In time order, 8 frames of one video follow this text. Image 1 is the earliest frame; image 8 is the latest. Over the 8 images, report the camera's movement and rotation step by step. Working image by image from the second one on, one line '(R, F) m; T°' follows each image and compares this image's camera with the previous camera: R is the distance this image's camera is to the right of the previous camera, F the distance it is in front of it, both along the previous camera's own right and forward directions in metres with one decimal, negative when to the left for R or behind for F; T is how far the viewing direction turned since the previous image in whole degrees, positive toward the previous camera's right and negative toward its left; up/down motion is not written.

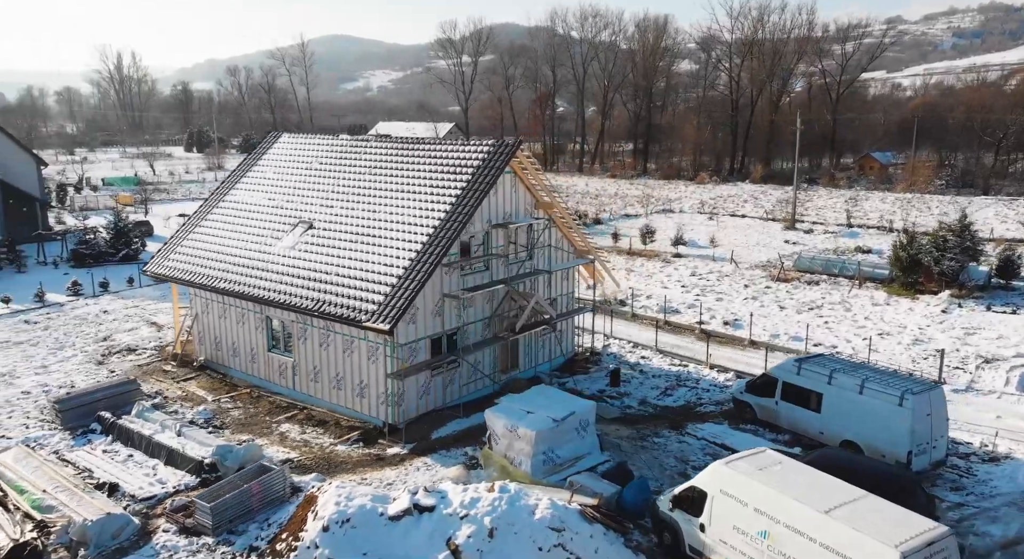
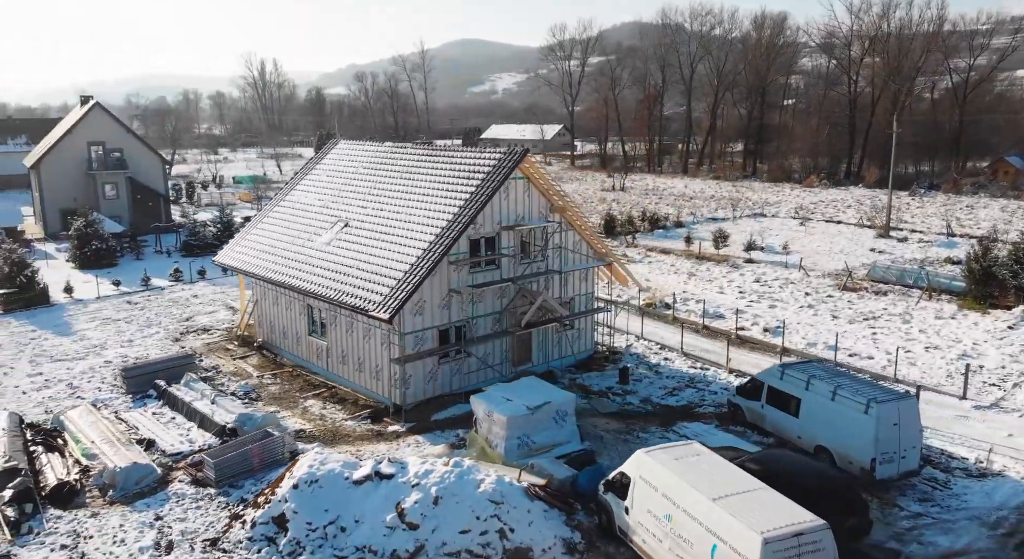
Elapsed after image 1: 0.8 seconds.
(+2.7, -1.0) m; -9°
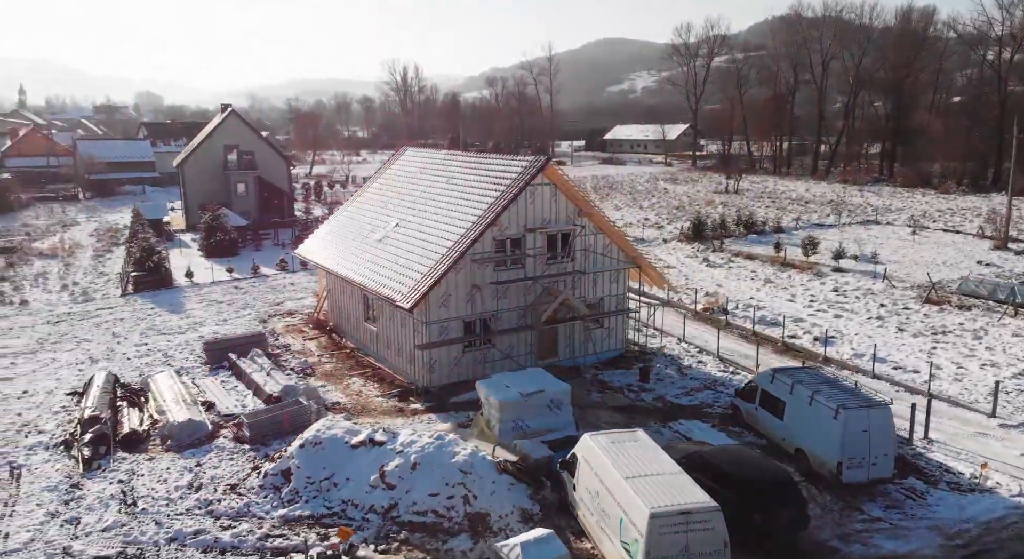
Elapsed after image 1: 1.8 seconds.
(+2.9, -1.3) m; -10°
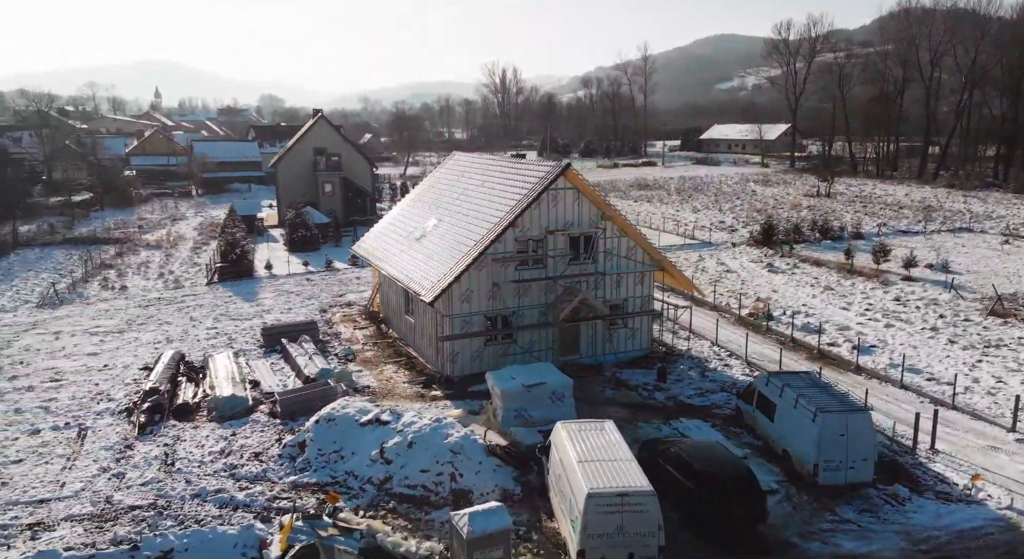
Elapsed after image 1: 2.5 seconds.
(+2.2, -1.0) m; -8°
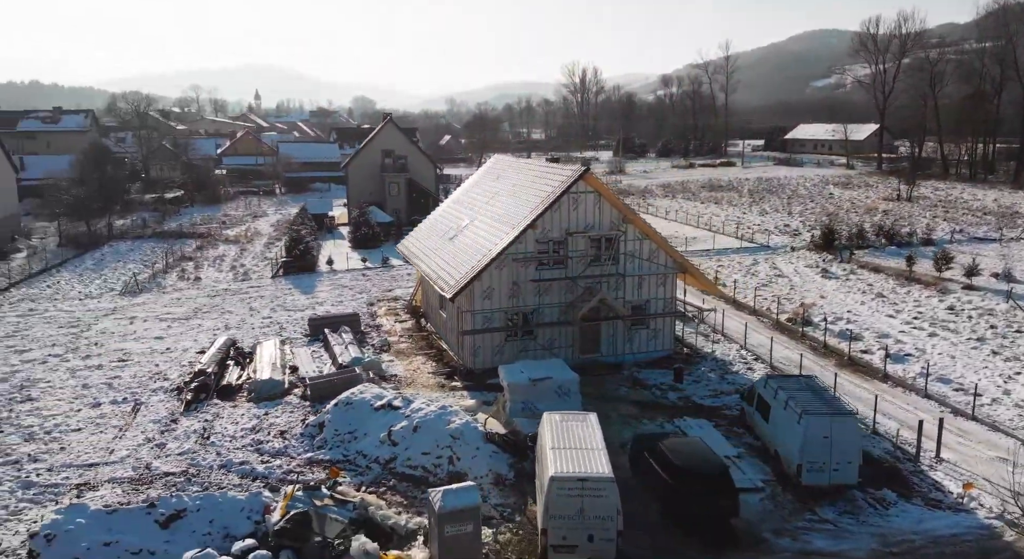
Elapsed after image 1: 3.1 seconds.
(+1.8, -0.9) m; -6°
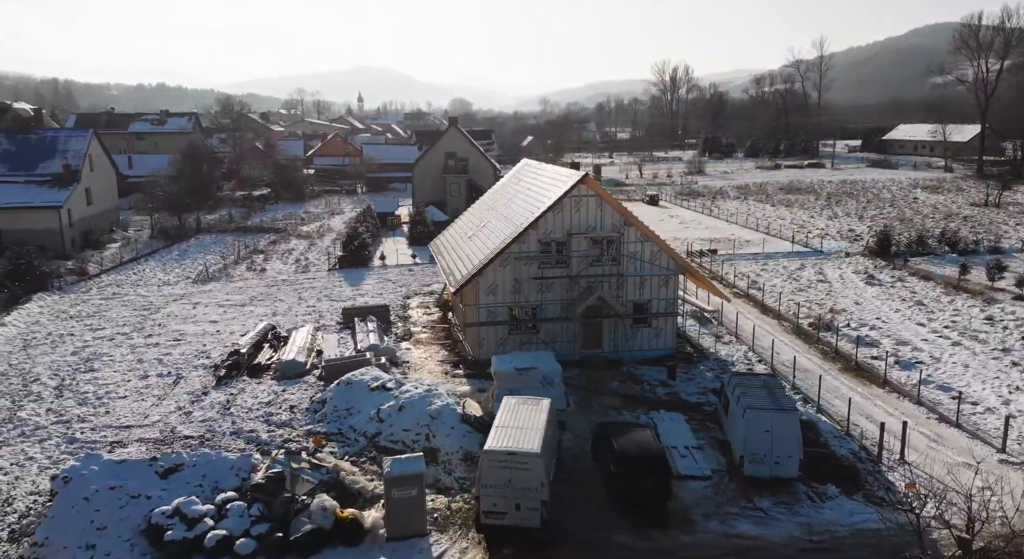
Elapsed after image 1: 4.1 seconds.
(+2.7, -1.3) m; -7°
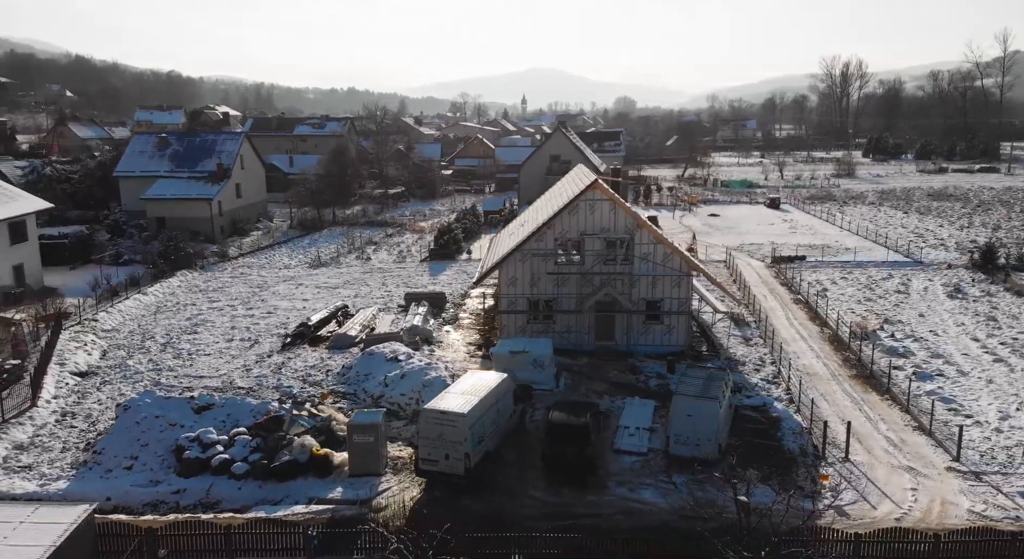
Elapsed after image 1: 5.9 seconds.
(+4.8, -2.1) m; -12°
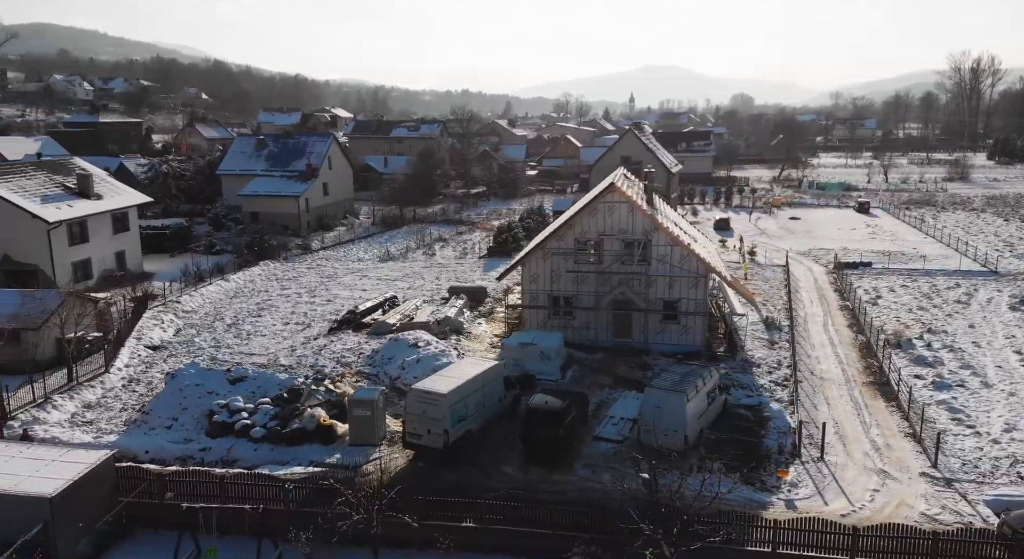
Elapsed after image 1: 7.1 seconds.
(+3.1, -1.3) m; -8°
